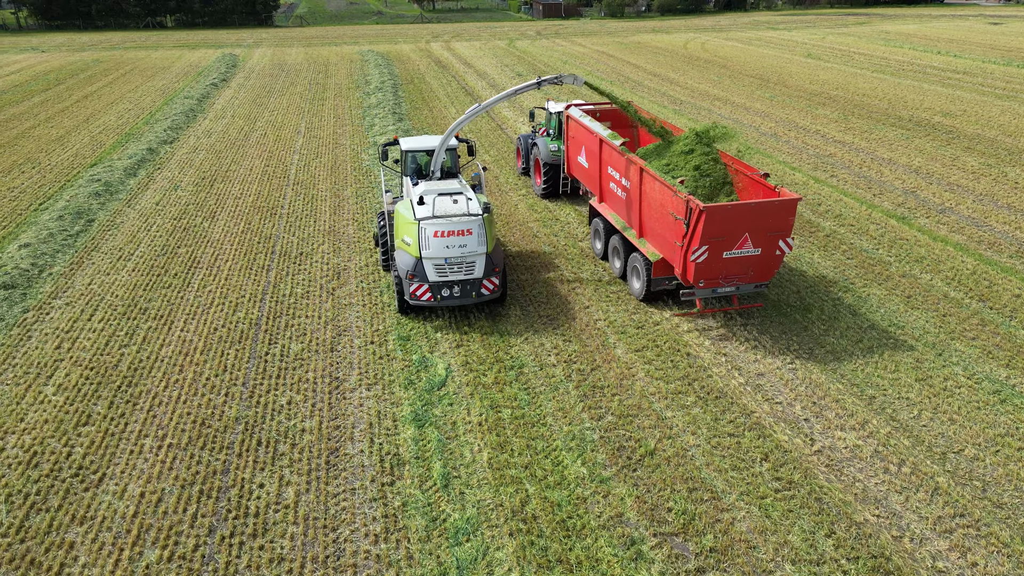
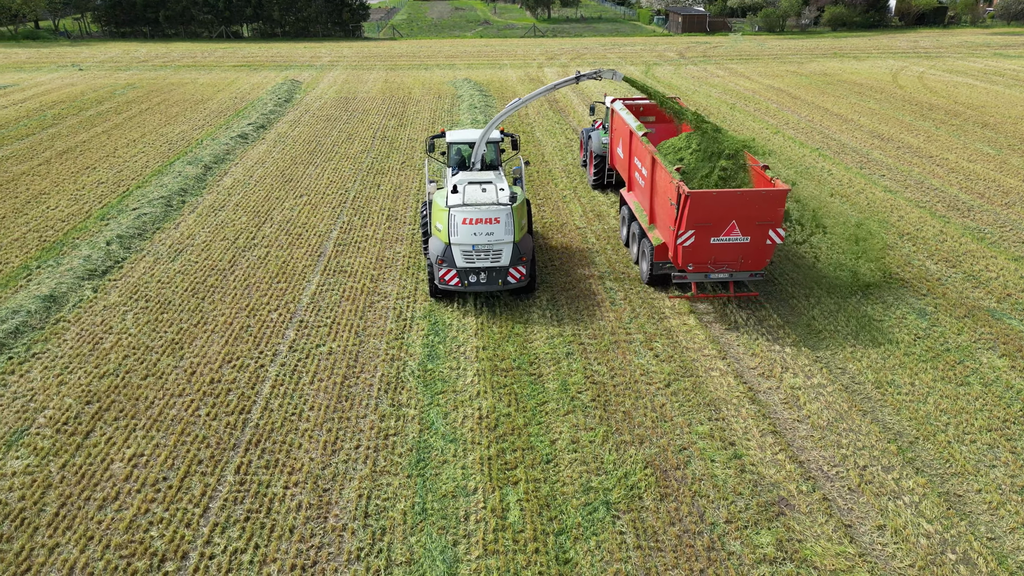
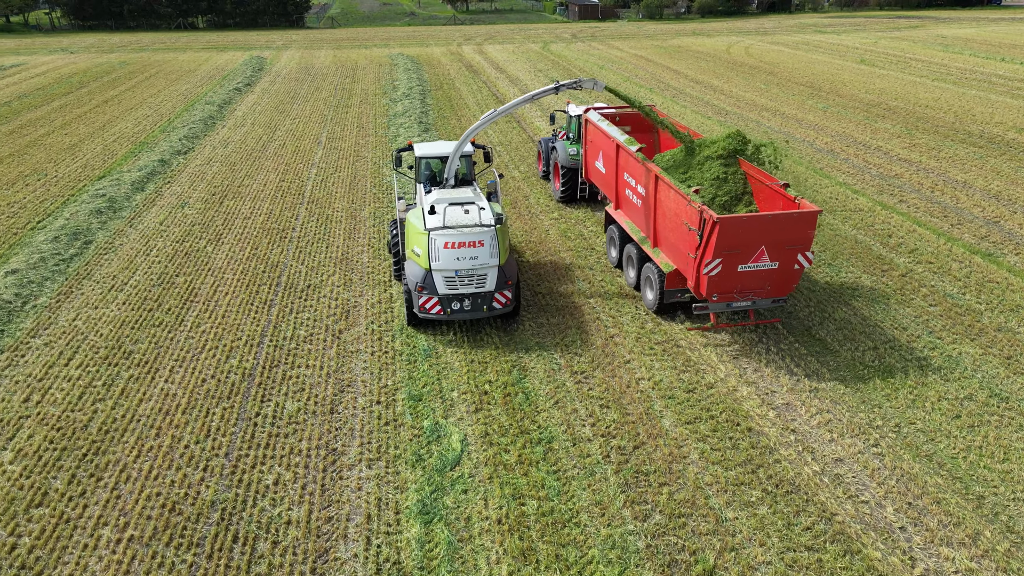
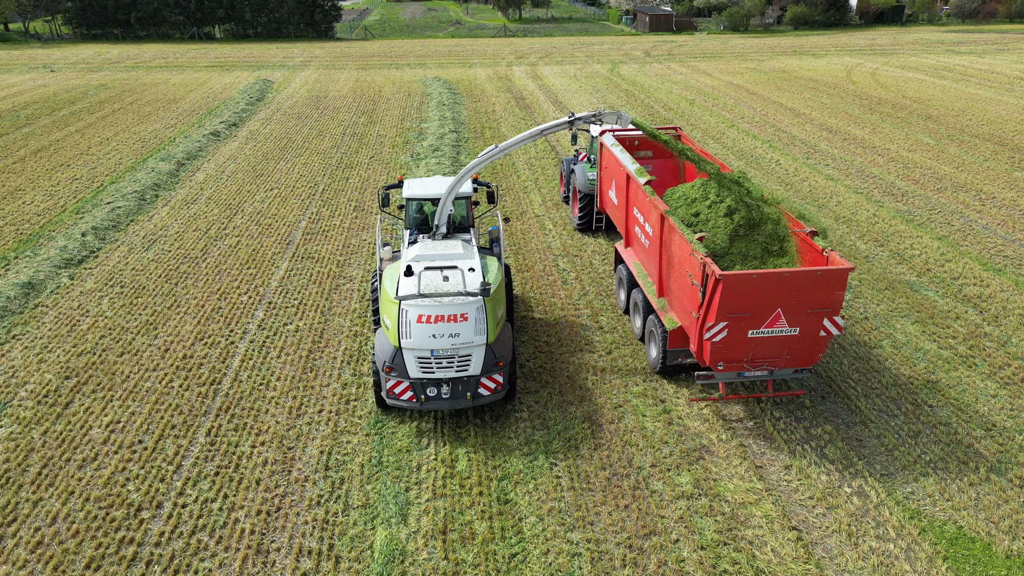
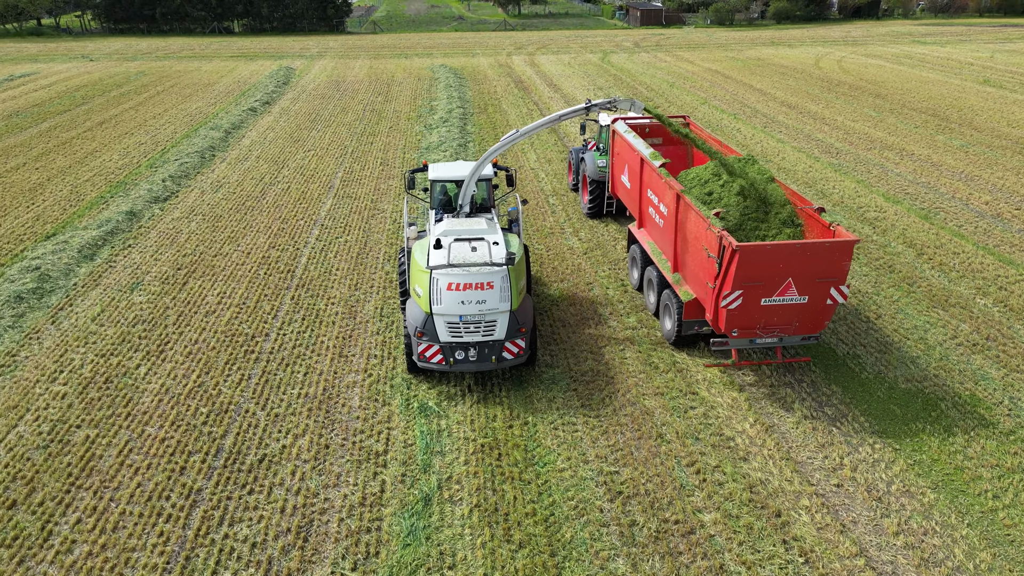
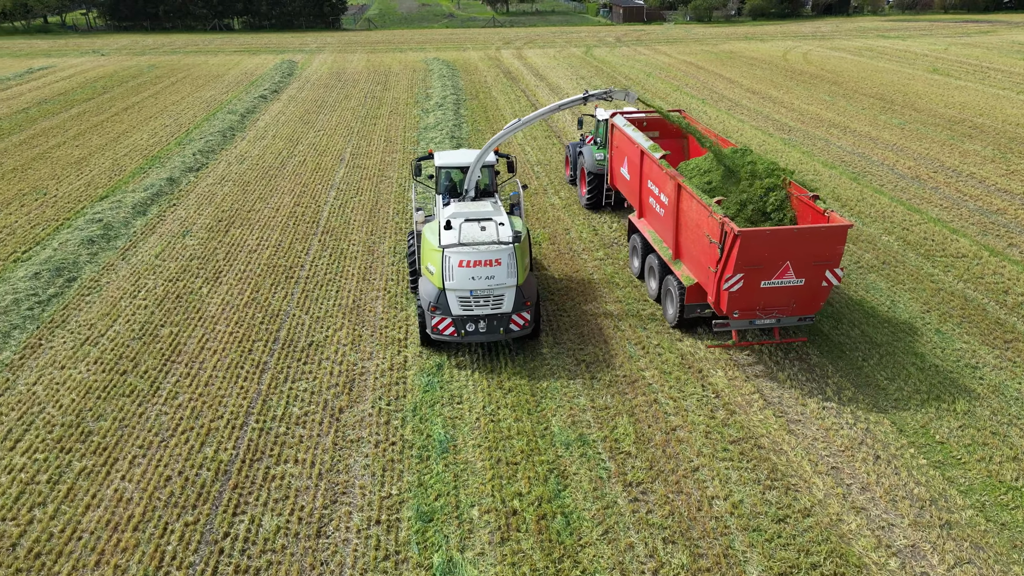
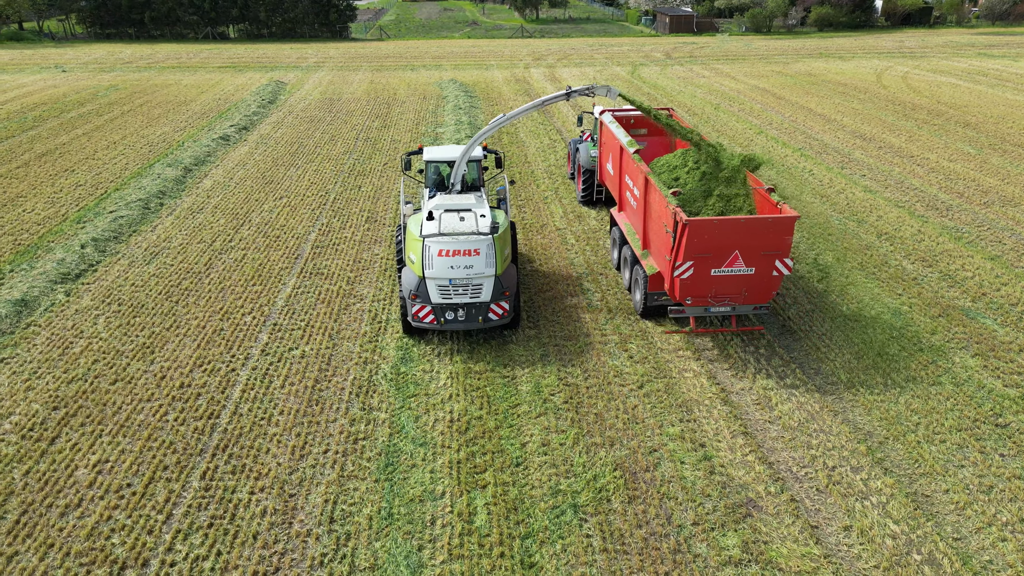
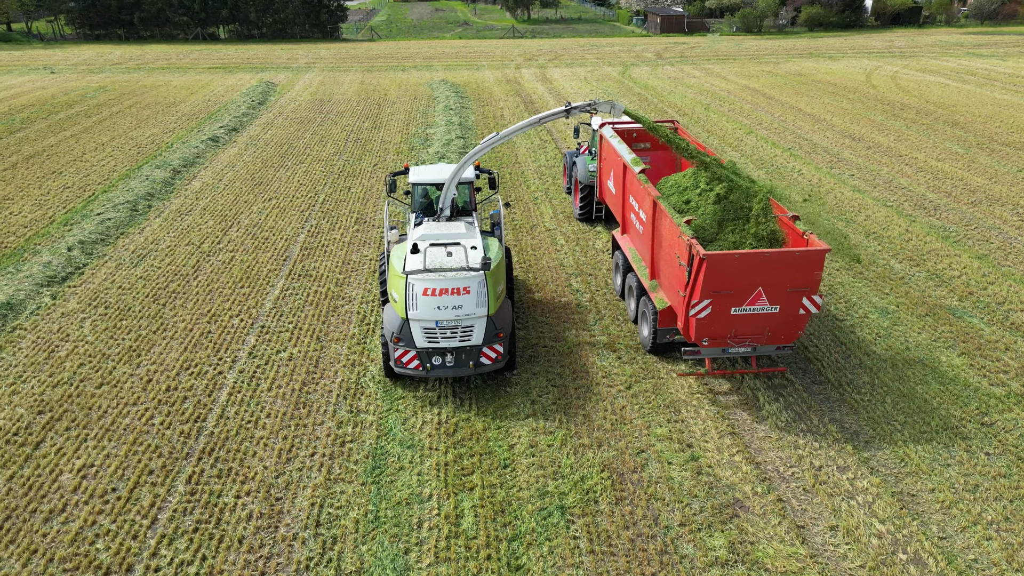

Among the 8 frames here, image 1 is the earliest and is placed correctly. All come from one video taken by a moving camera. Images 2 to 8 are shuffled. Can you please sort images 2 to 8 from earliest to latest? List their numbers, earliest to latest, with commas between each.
3, 6, 5, 4, 8, 7, 2
